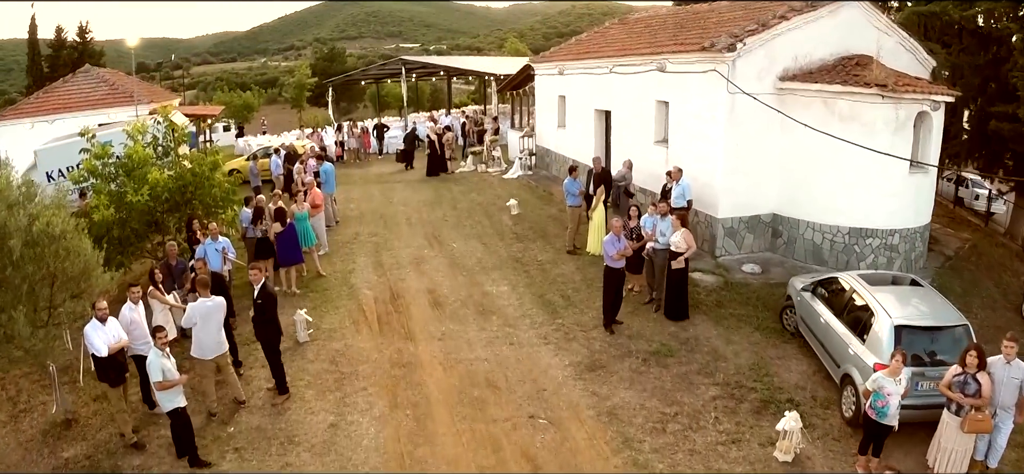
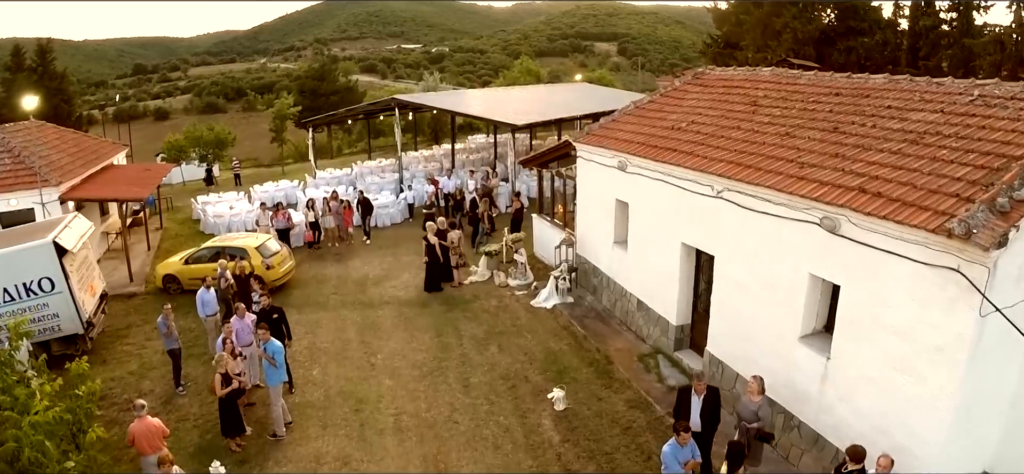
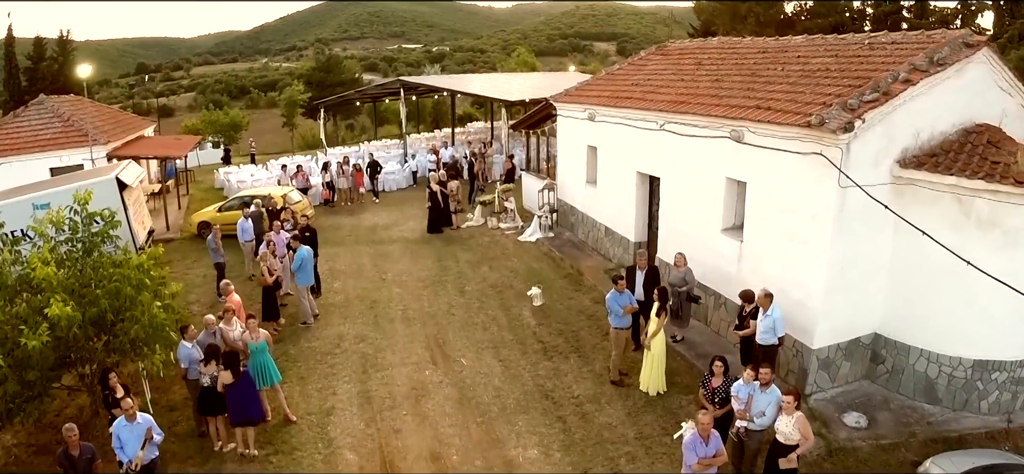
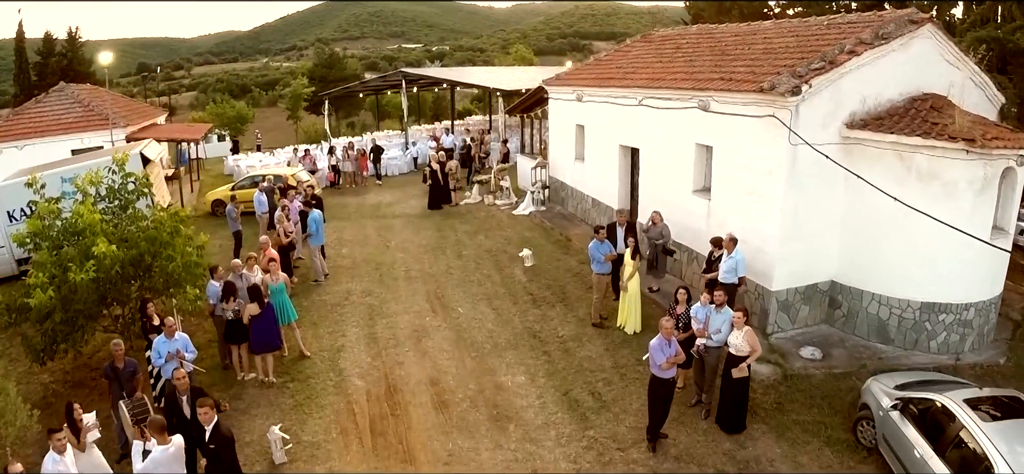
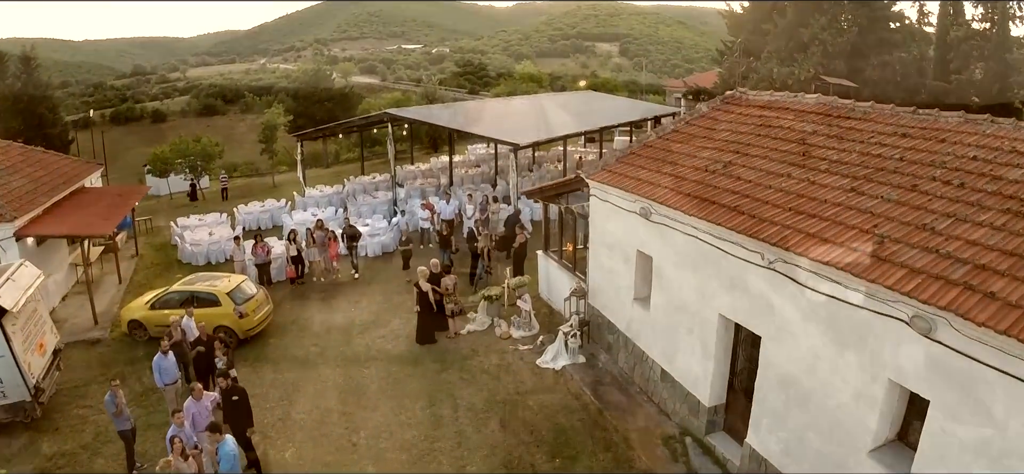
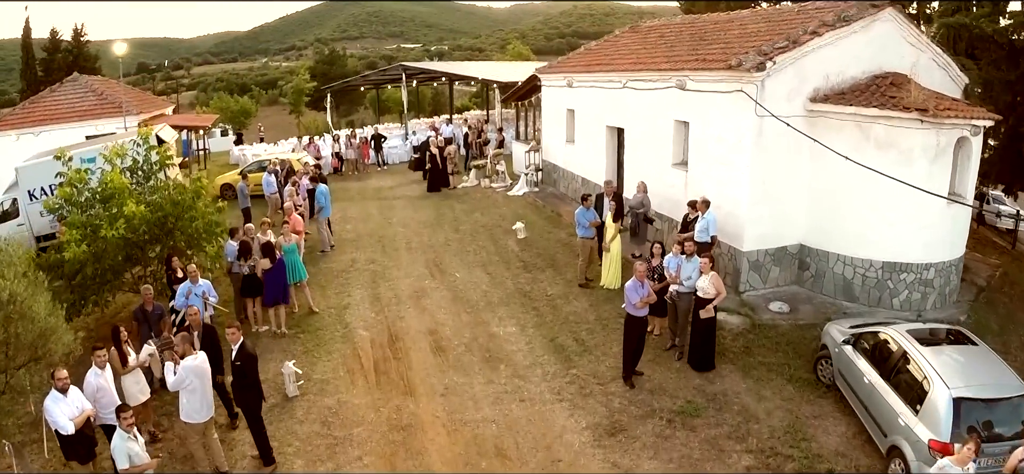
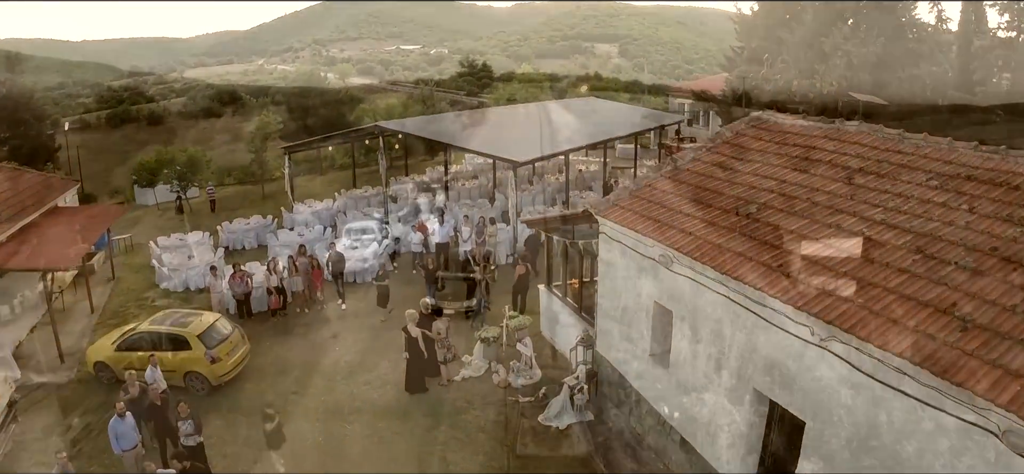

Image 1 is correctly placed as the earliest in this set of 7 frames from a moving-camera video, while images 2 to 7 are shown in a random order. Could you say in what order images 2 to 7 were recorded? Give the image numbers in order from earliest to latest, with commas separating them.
6, 4, 3, 2, 5, 7
